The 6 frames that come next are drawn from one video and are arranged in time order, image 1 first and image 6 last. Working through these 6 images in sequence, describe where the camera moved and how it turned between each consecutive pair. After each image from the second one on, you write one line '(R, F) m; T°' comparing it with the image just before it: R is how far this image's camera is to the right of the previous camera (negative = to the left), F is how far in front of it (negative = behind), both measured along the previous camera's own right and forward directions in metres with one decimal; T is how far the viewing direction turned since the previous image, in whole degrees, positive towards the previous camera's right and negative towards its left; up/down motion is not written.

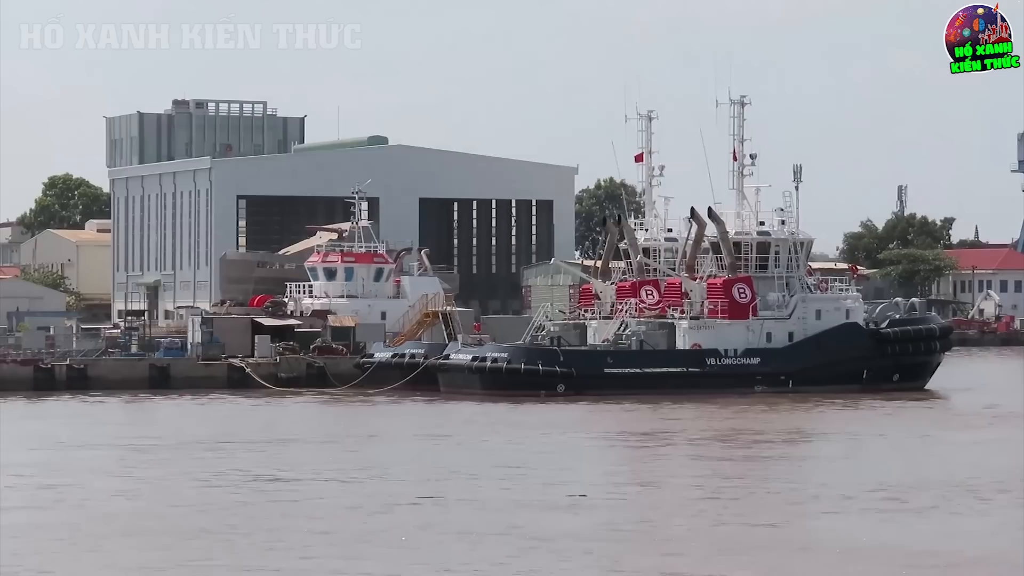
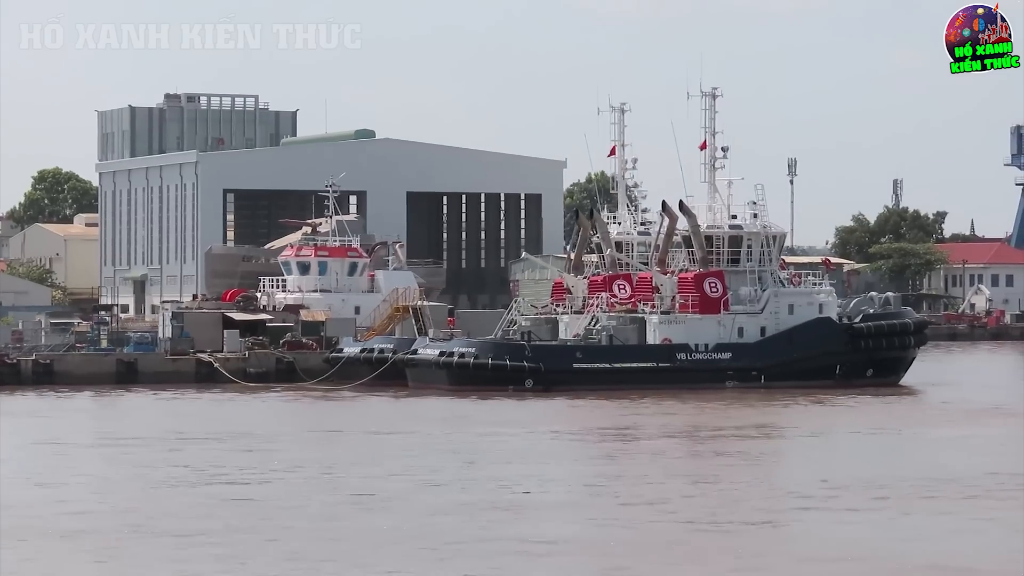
(+0.5, +0.3) m; 0°
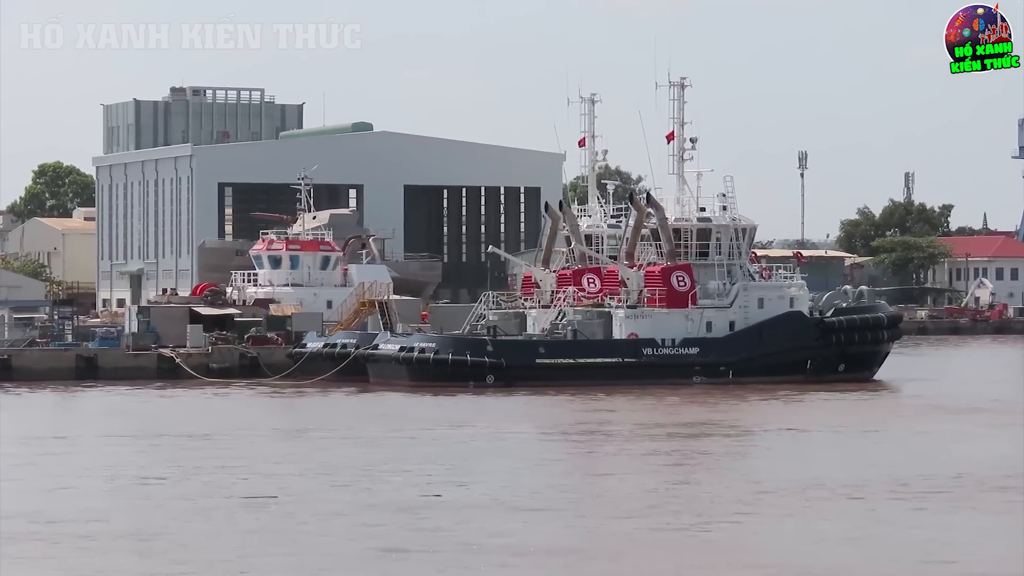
(+0.8, +0.5) m; 0°
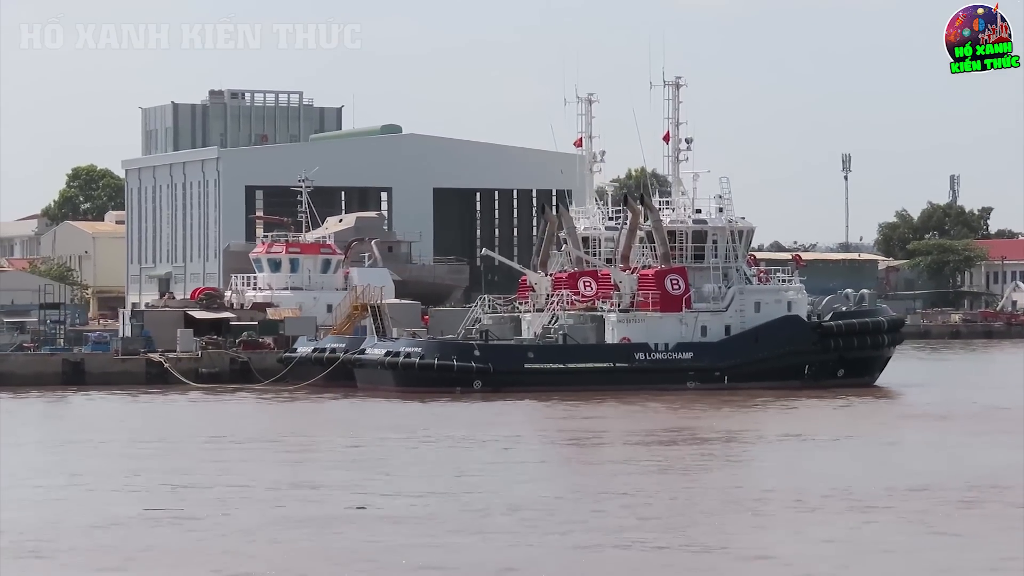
(+0.9, +0.5) m; -2°
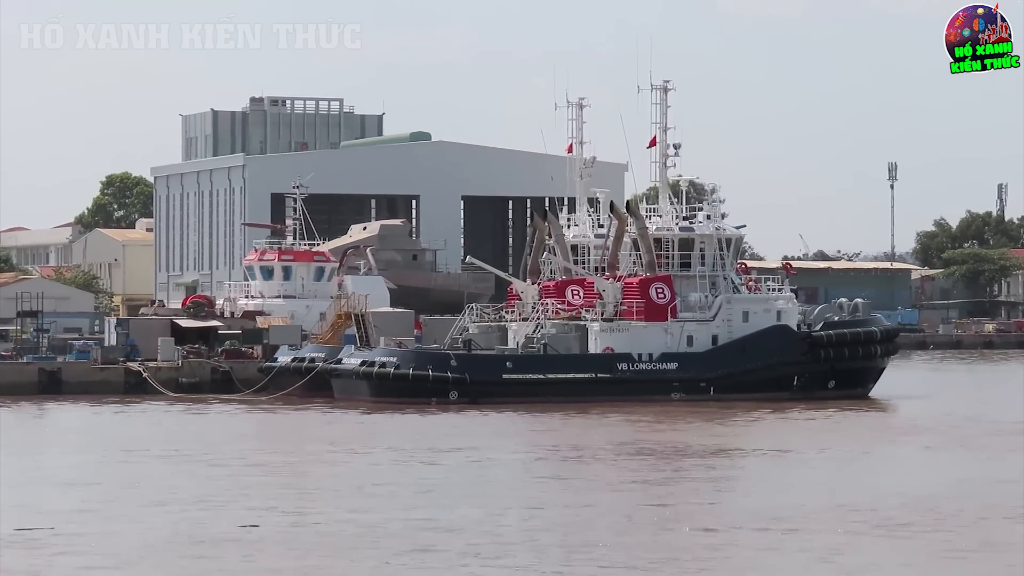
(+1.1, +0.6) m; -2°
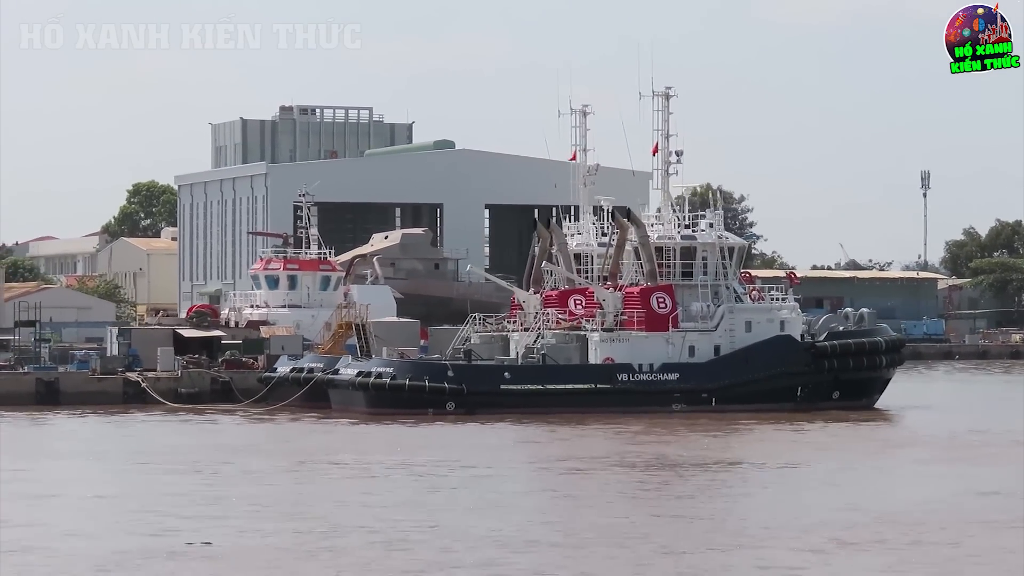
(+0.5, +0.3) m; -1°
